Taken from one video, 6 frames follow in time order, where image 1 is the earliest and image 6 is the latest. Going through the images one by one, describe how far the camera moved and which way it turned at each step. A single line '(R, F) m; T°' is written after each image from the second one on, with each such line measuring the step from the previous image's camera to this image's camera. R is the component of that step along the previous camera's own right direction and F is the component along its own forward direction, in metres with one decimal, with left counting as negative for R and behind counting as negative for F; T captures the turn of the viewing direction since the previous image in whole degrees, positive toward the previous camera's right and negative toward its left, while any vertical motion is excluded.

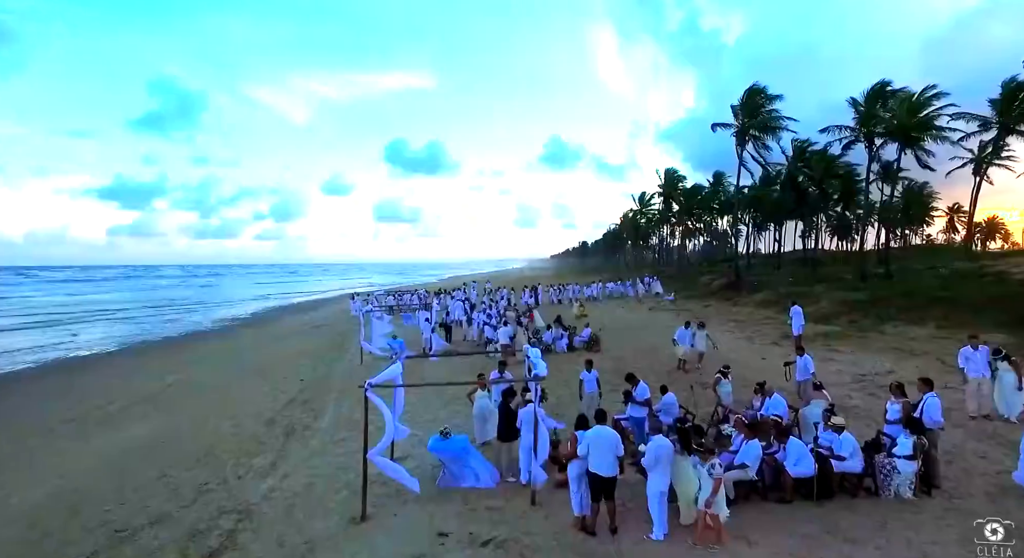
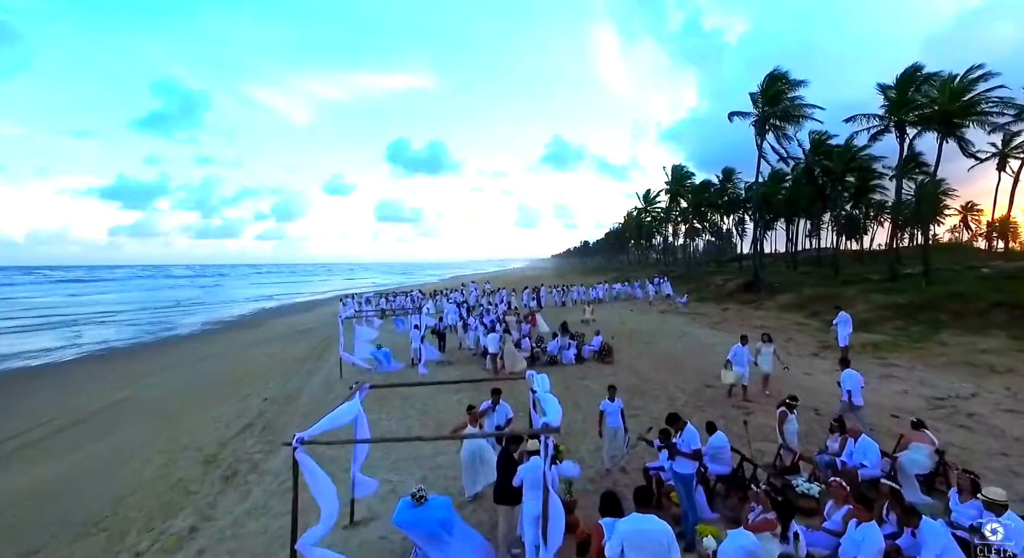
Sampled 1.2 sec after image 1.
(0.0, +2.3) m; 0°
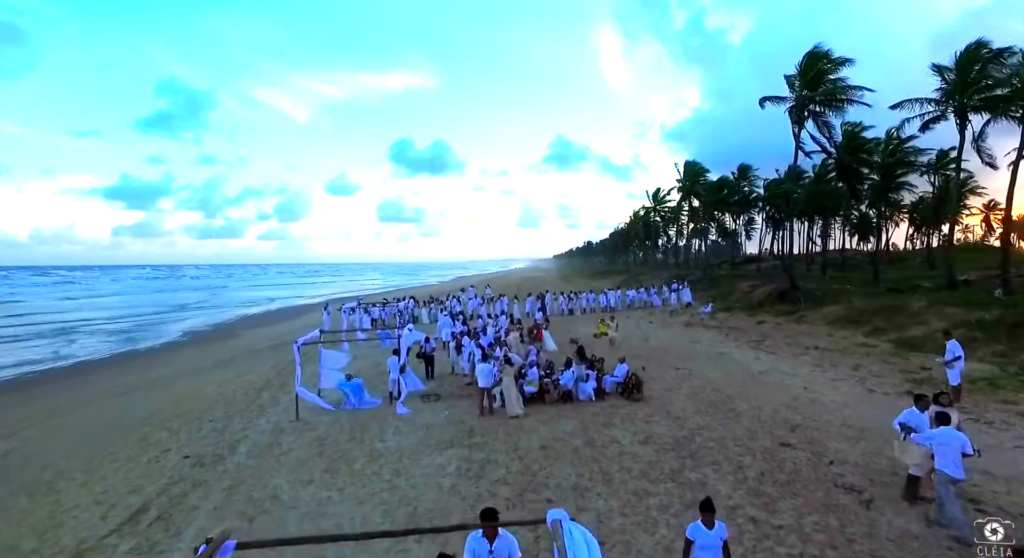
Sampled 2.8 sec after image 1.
(0.0, +3.6) m; 0°
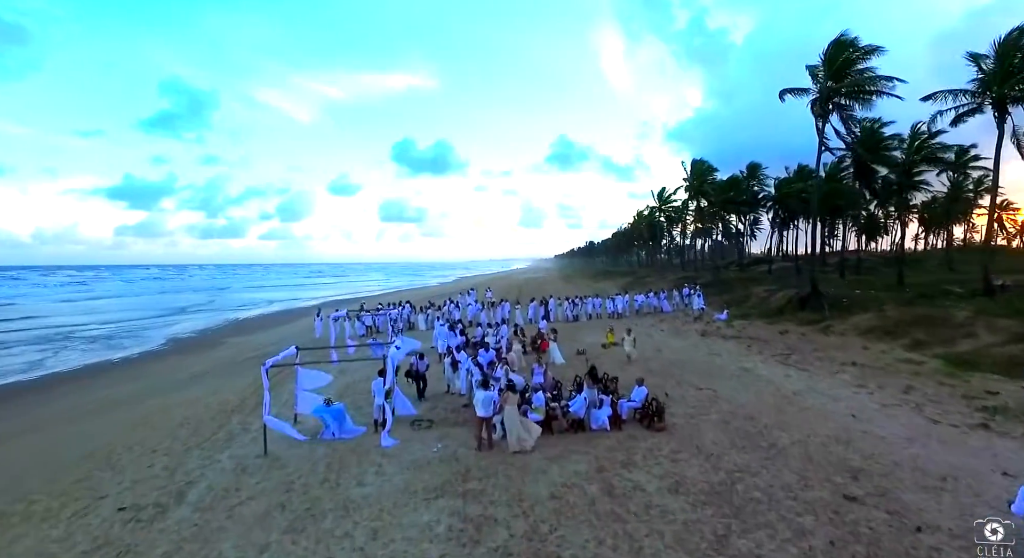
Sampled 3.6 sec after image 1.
(0.0, +1.8) m; 0°
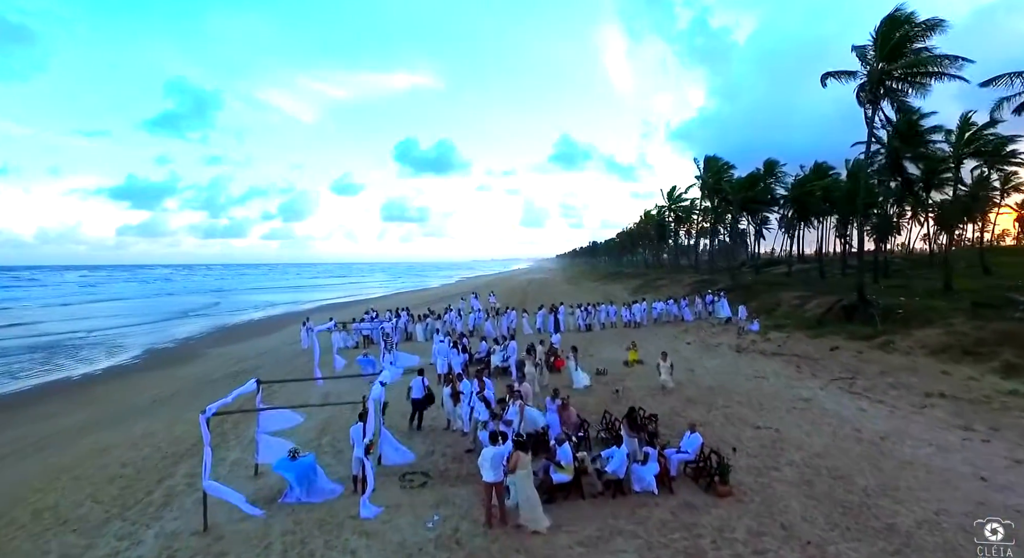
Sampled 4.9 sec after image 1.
(-0.3, +2.7) m; 0°
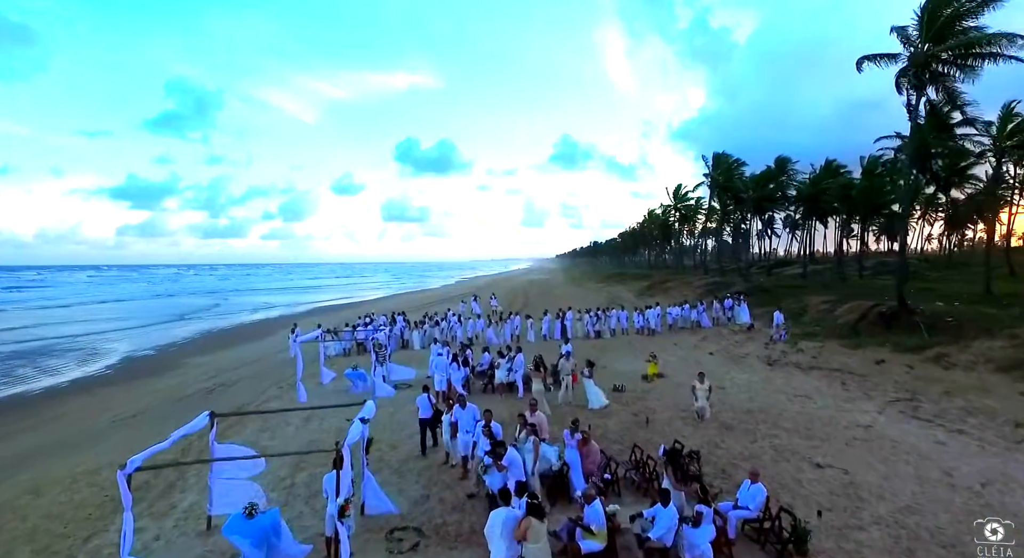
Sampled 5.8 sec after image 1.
(-0.2, +2.0) m; 0°
